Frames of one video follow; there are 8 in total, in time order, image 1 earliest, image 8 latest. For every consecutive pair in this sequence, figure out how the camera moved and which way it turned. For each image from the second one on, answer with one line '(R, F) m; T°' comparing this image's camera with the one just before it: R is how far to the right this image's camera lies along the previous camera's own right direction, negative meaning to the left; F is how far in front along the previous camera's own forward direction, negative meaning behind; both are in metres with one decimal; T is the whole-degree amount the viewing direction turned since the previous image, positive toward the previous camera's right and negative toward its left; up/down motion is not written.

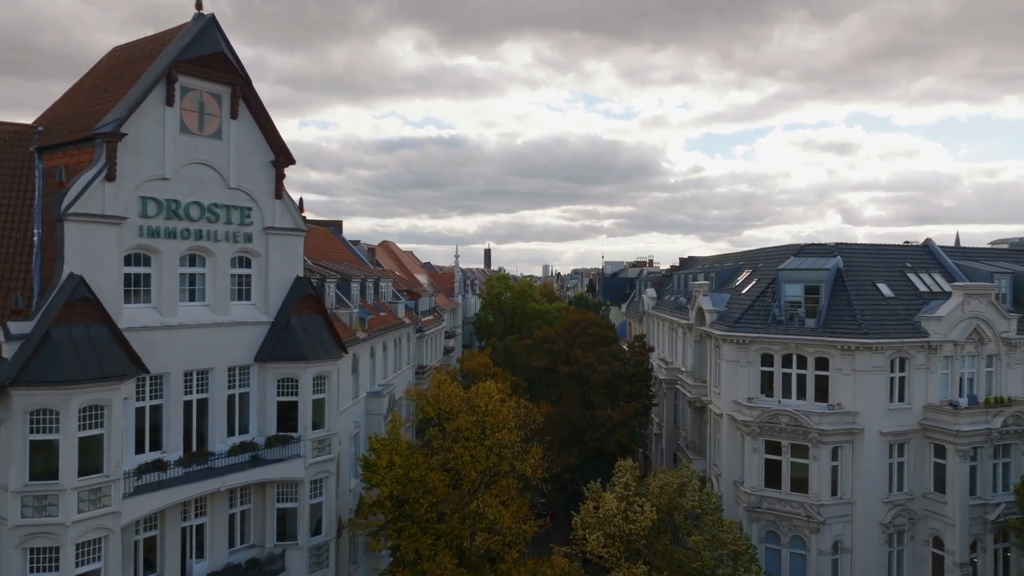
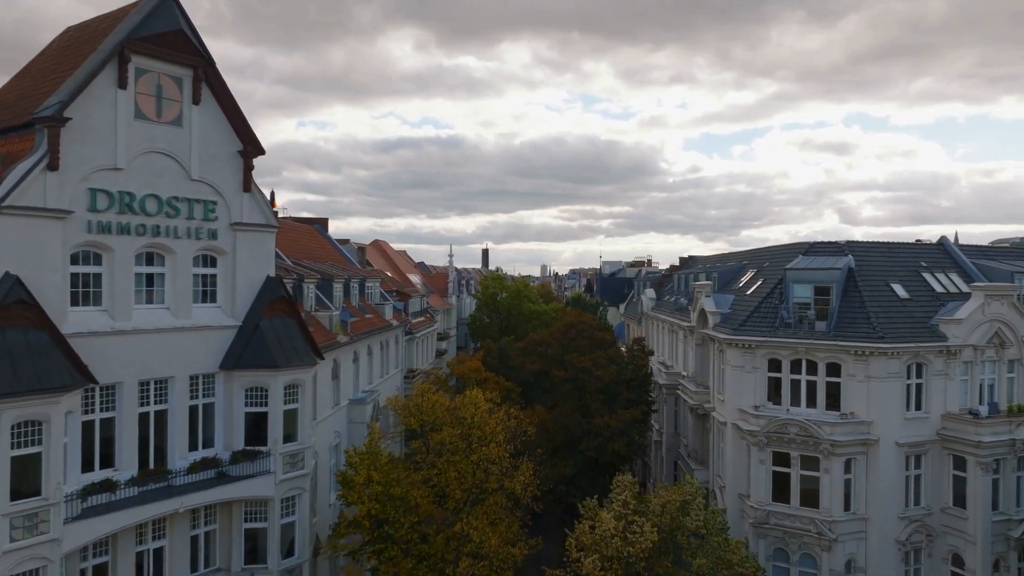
(+0.3, +1.9) m; 0°
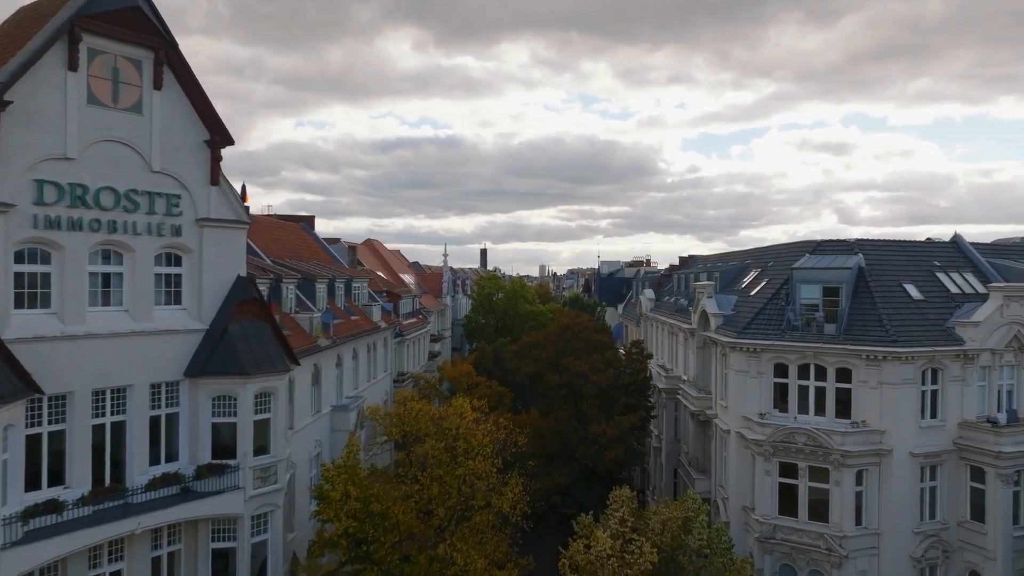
(+0.3, +1.6) m; 0°
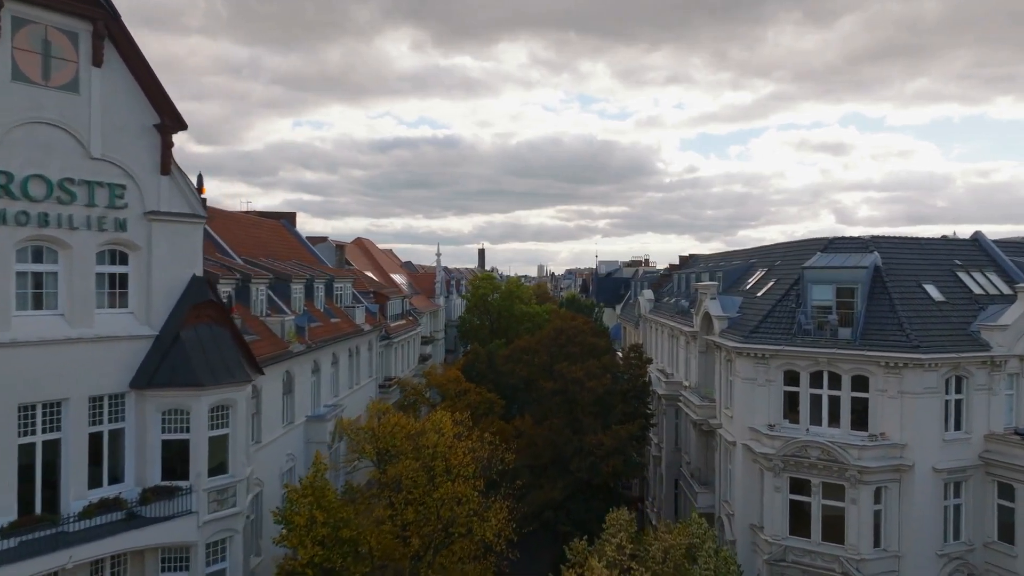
(+0.3, +2.1) m; 0°
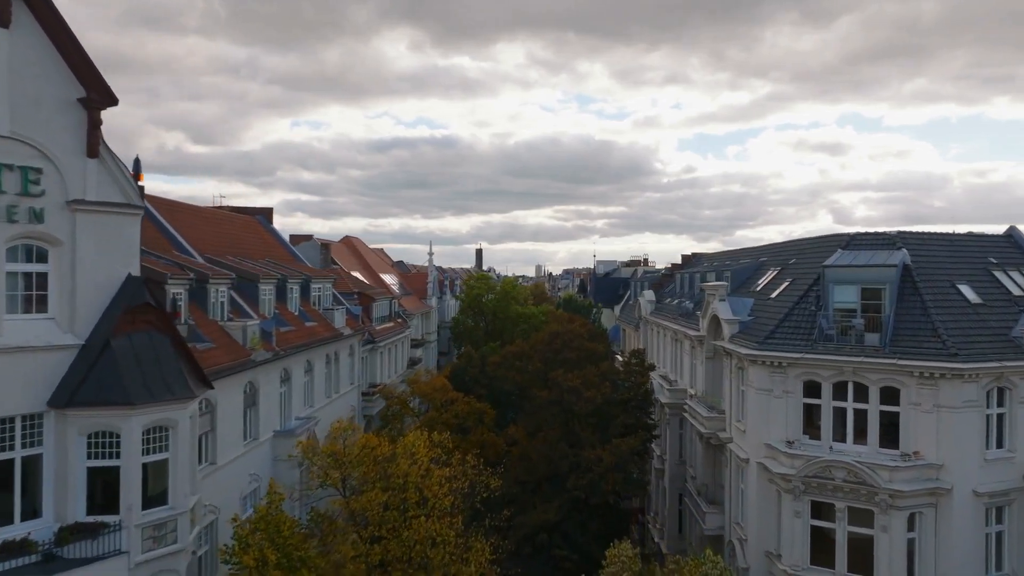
(+0.3, +2.5) m; 0°
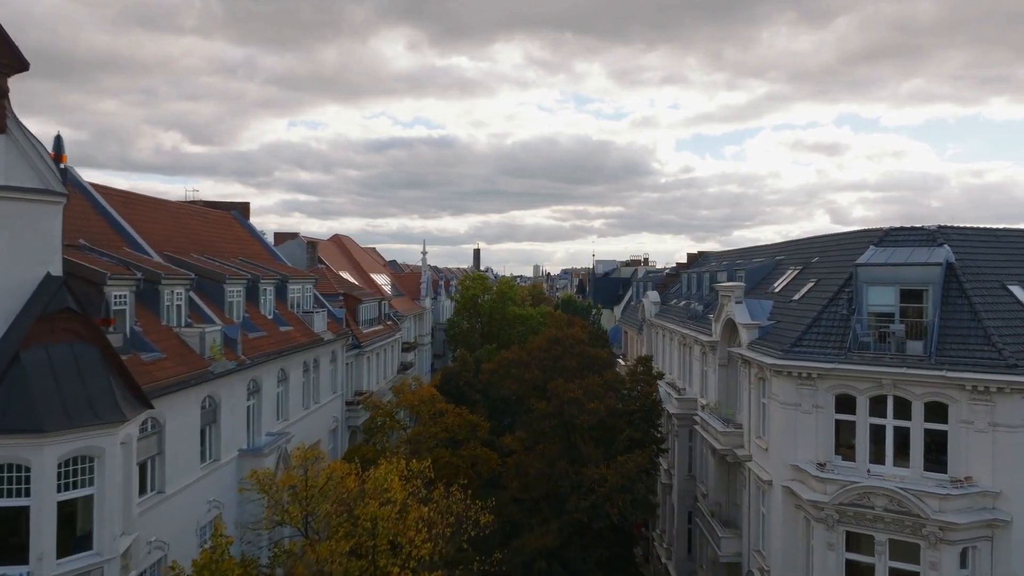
(+0.1, +2.6) m; 0°
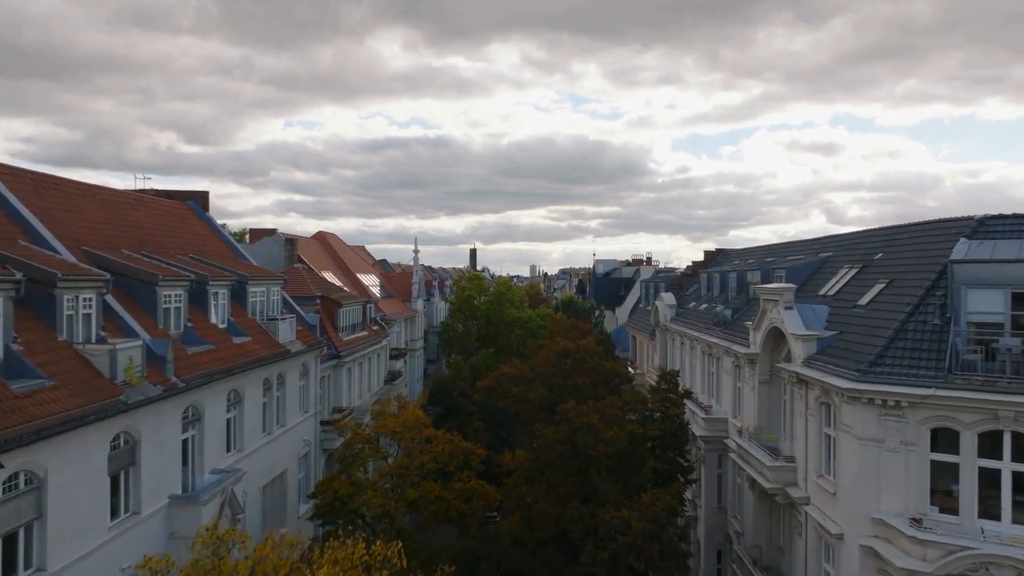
(-0.1, +4.5) m; 0°
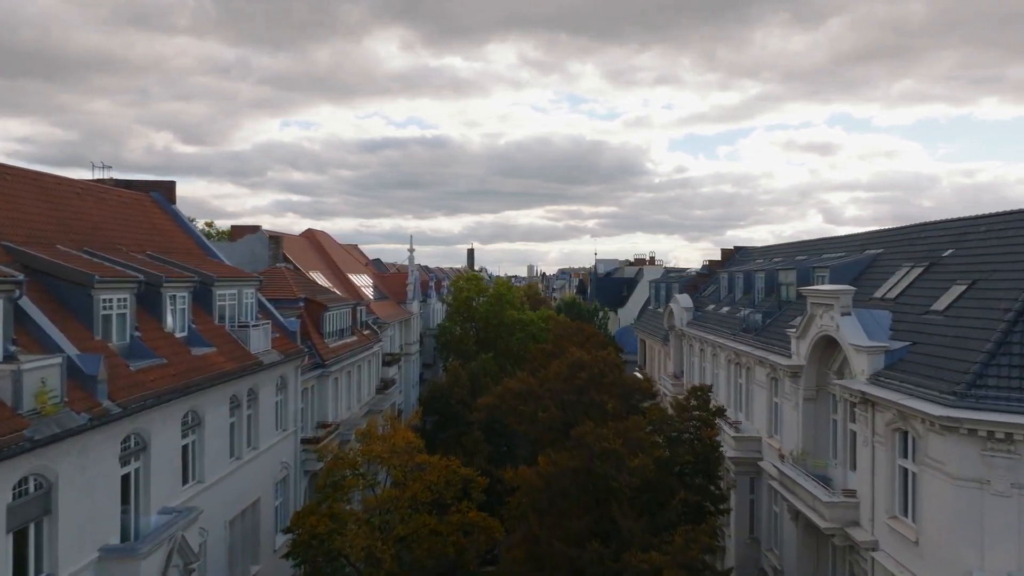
(-0.2, +3.2) m; 0°
